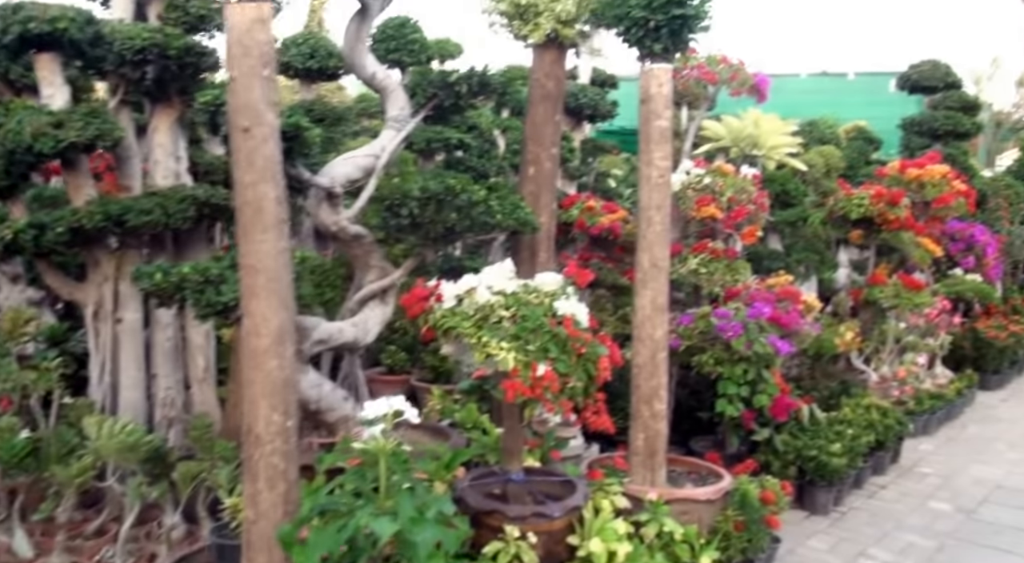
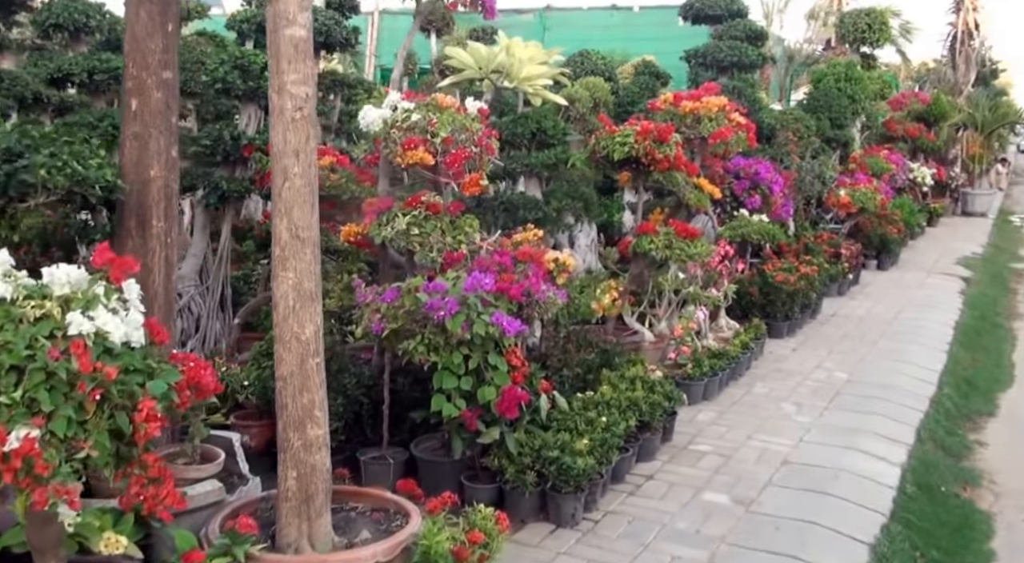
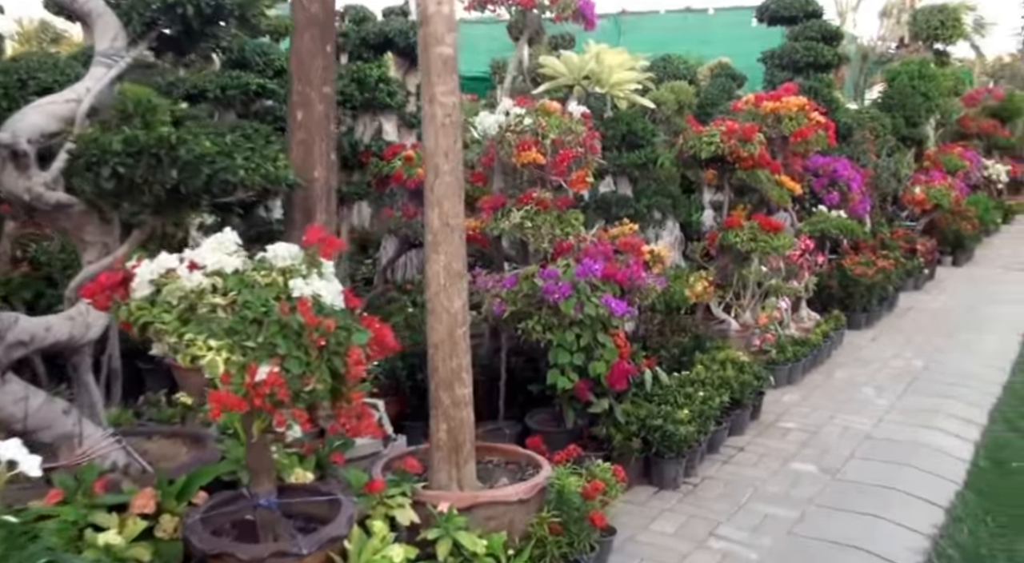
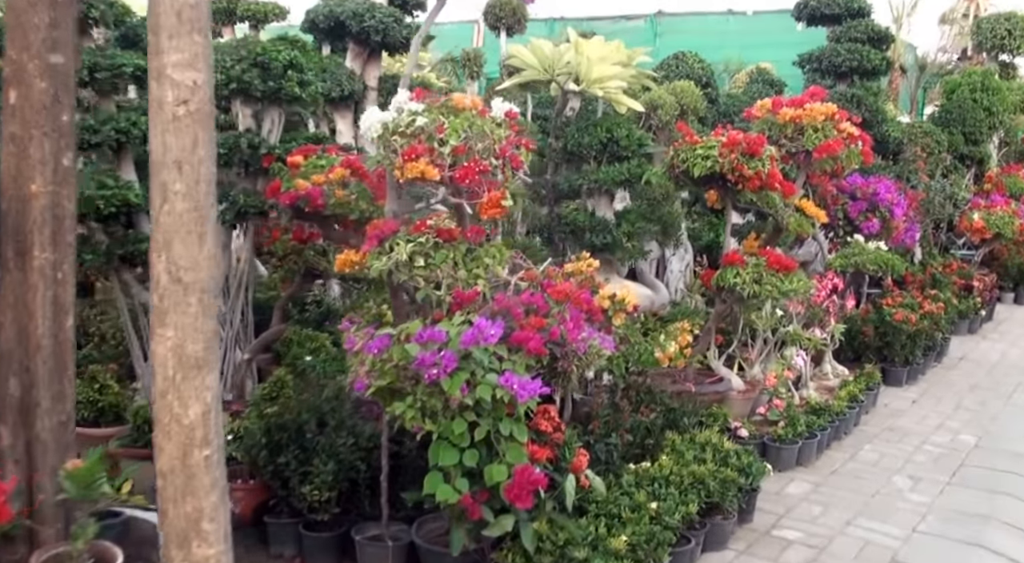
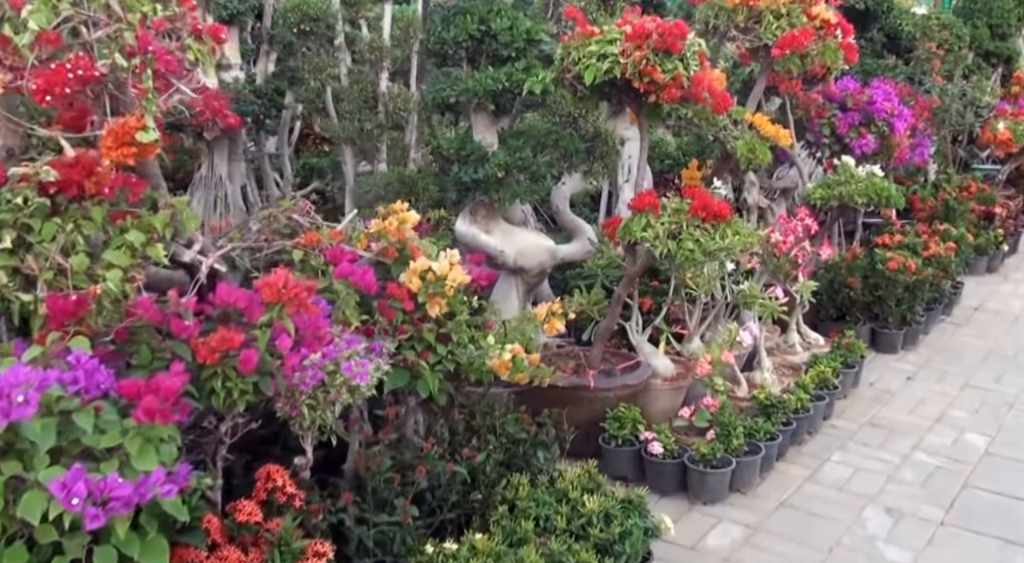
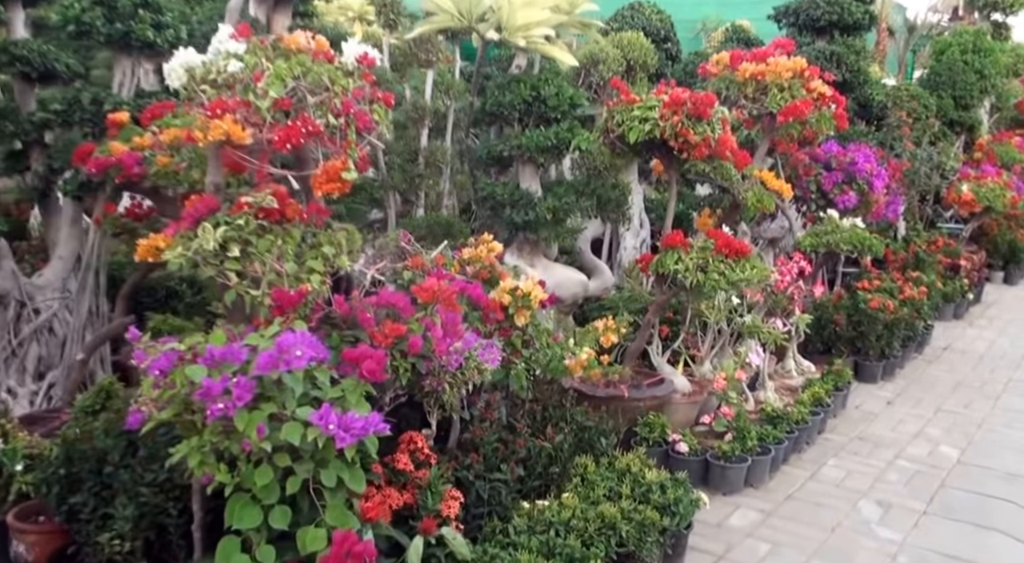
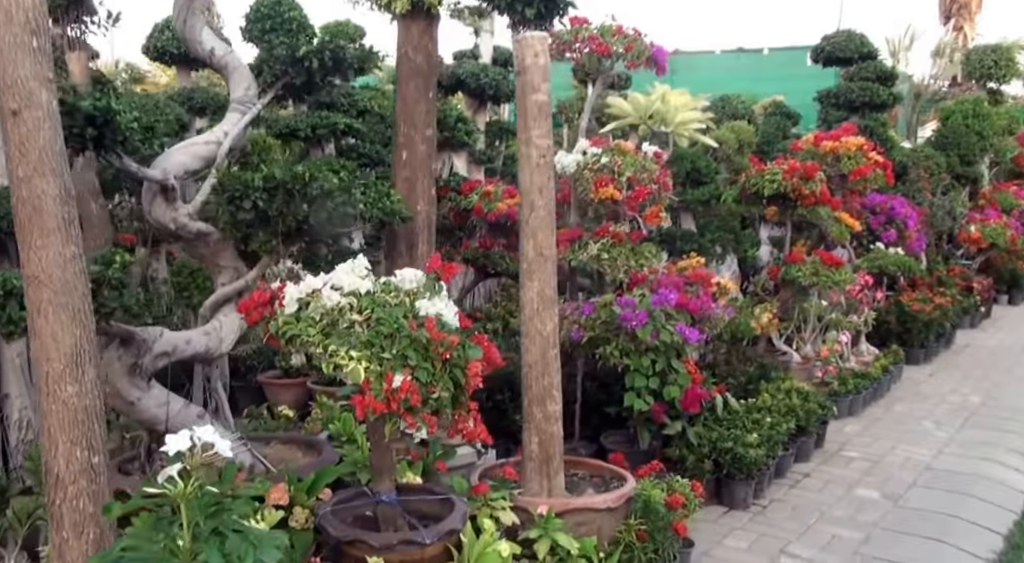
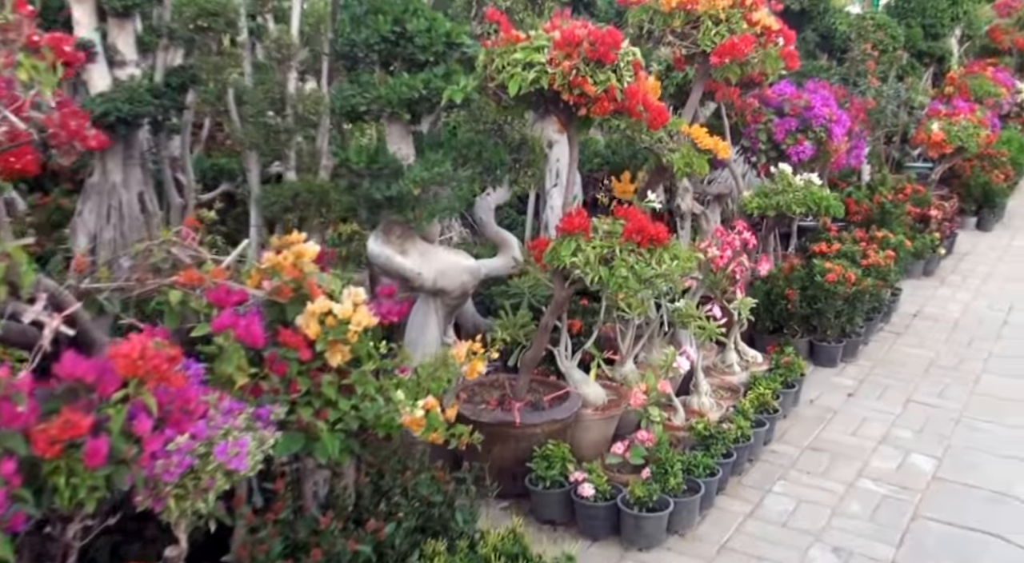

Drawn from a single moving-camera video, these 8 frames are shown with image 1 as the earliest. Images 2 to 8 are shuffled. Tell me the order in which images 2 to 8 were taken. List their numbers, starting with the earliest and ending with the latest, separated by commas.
7, 3, 2, 4, 6, 5, 8
